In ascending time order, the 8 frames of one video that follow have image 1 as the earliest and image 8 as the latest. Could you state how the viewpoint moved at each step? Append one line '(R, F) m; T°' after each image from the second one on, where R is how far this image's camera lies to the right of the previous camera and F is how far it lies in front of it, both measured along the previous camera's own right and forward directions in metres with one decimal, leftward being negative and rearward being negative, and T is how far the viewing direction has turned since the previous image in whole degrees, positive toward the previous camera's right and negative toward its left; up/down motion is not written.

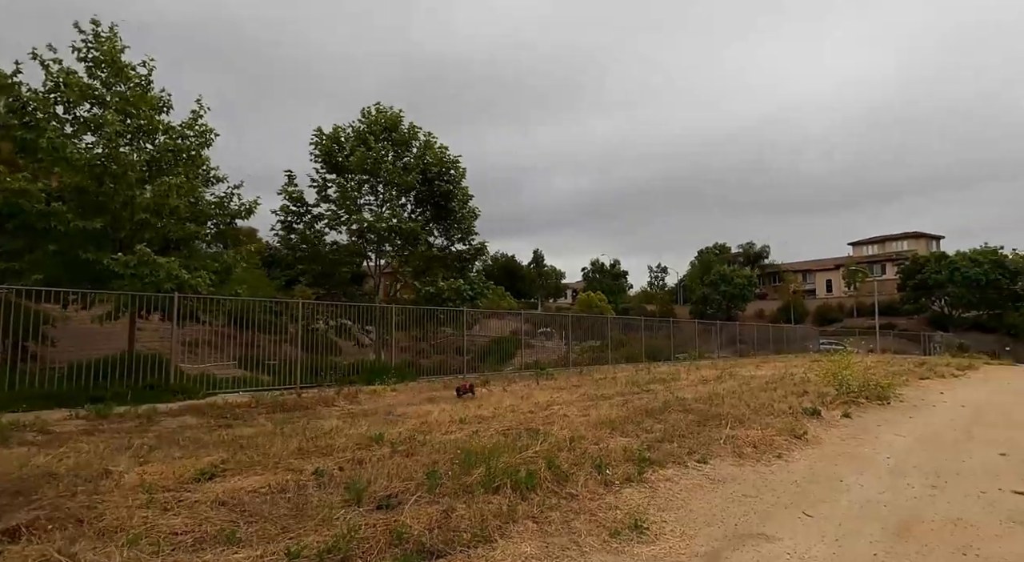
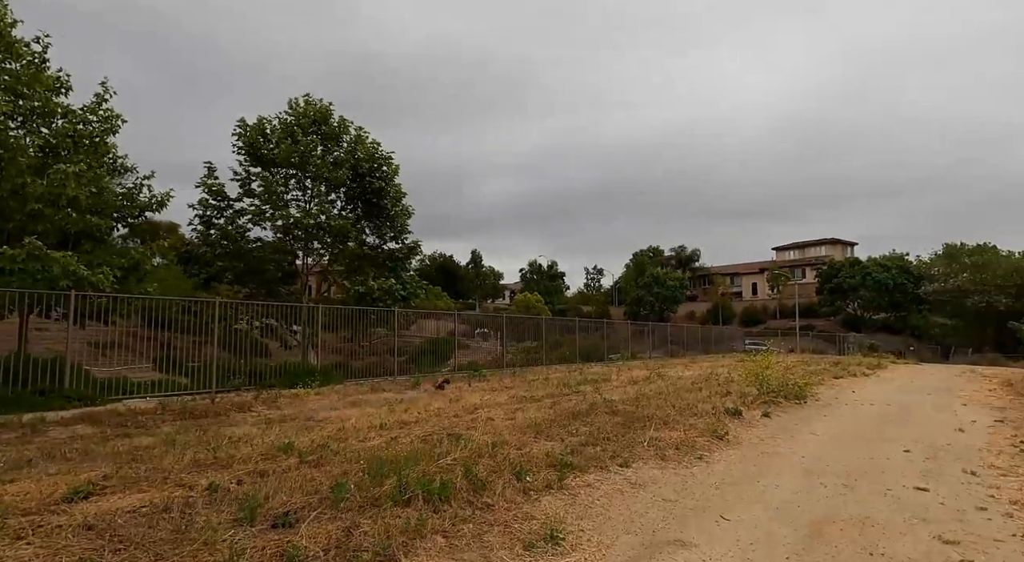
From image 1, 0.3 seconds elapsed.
(+0.1, +0.2) m; +6°
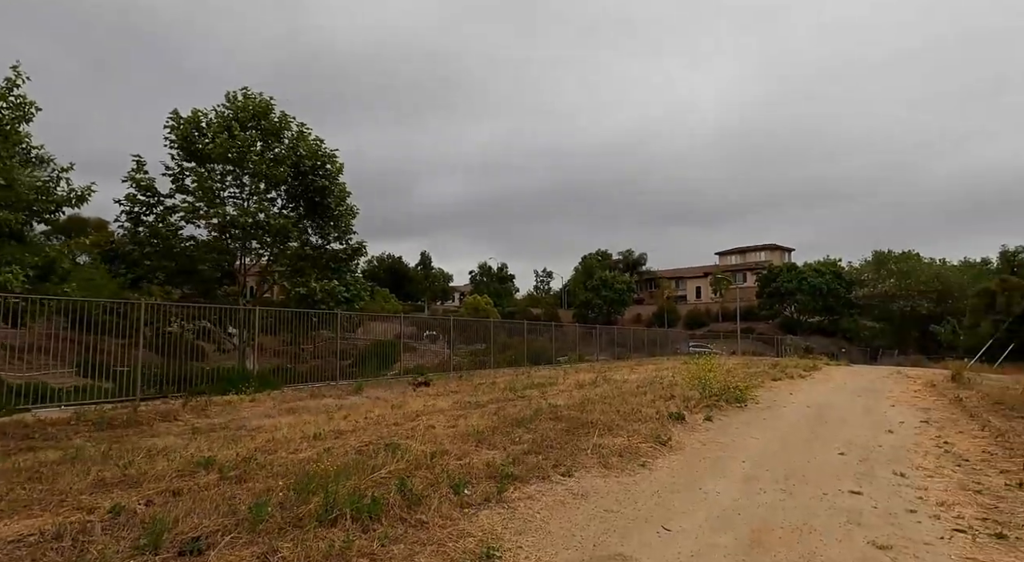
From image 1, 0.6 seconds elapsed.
(+0.1, +0.2) m; +5°
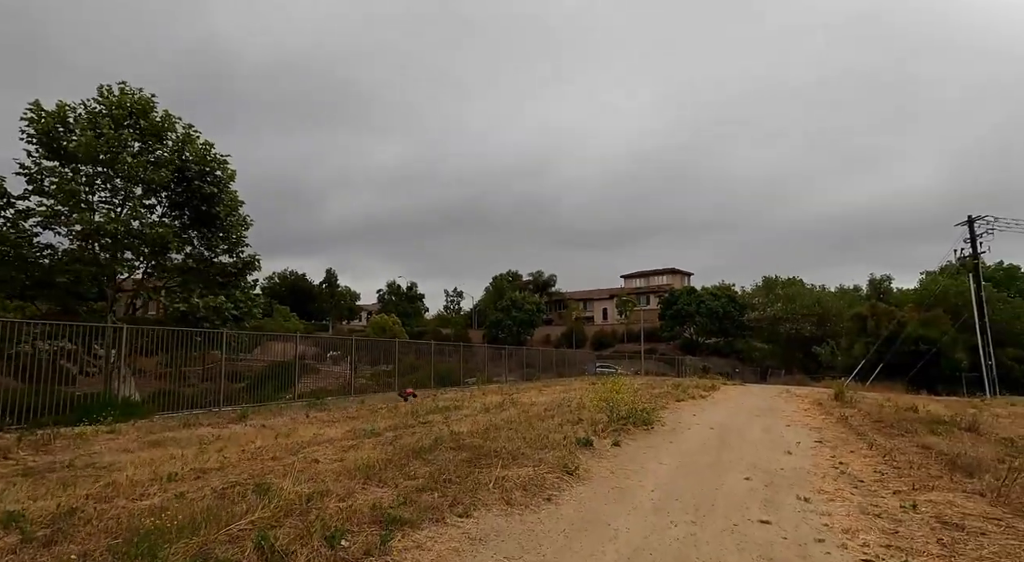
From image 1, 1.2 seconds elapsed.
(+0.1, +0.5) m; +8°
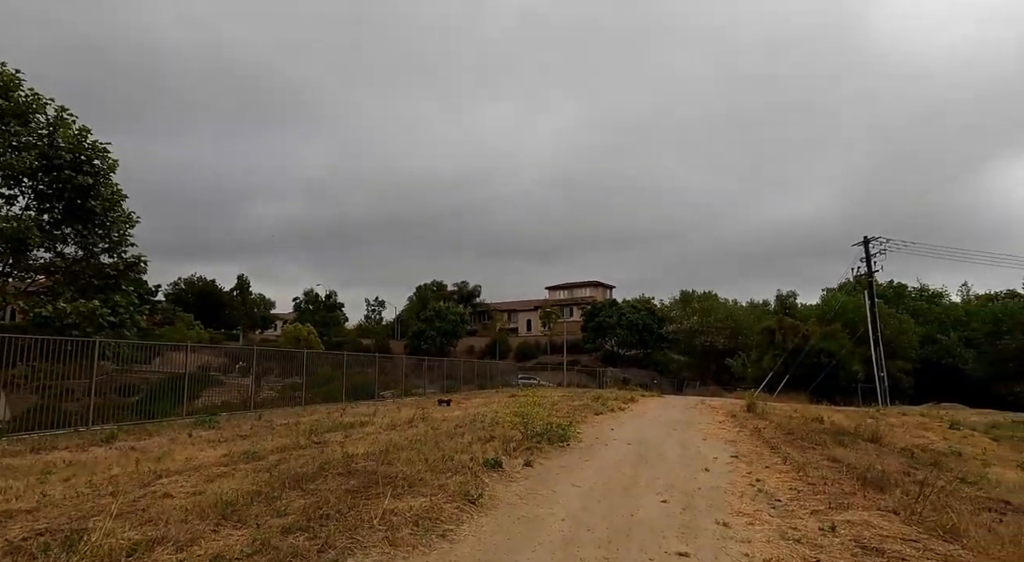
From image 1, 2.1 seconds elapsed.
(+0.2, +0.7) m; +7°
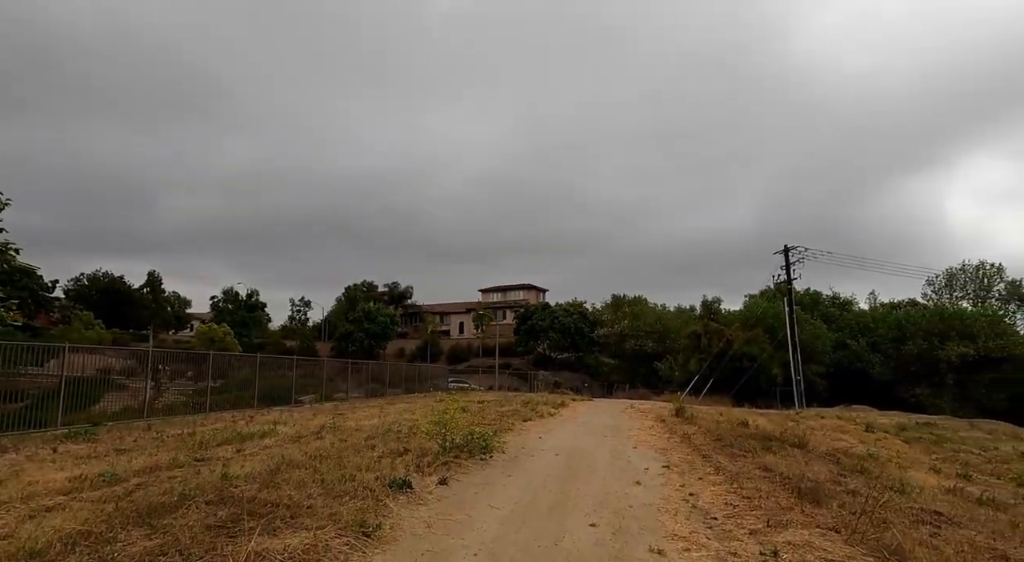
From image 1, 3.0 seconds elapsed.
(+0.2, +0.8) m; +6°
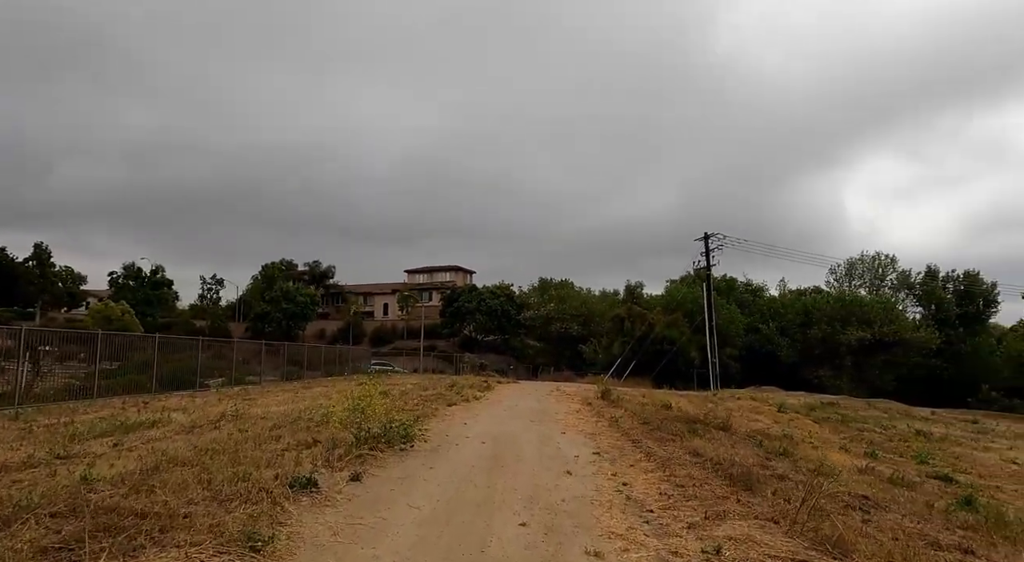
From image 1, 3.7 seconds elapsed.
(0.0, +0.7) m; +7°
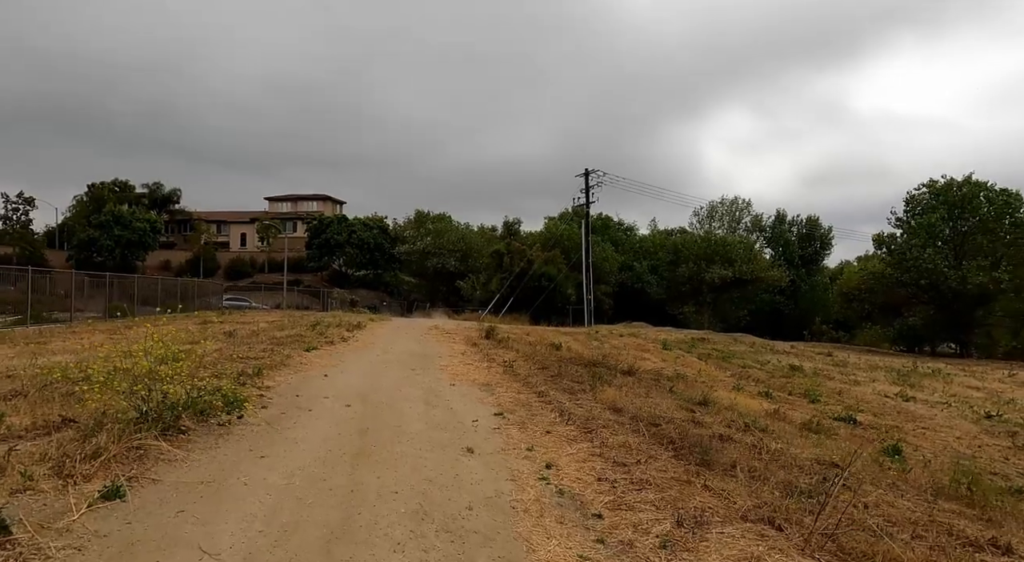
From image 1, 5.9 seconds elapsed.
(0.0, +2.7) m; +12°
